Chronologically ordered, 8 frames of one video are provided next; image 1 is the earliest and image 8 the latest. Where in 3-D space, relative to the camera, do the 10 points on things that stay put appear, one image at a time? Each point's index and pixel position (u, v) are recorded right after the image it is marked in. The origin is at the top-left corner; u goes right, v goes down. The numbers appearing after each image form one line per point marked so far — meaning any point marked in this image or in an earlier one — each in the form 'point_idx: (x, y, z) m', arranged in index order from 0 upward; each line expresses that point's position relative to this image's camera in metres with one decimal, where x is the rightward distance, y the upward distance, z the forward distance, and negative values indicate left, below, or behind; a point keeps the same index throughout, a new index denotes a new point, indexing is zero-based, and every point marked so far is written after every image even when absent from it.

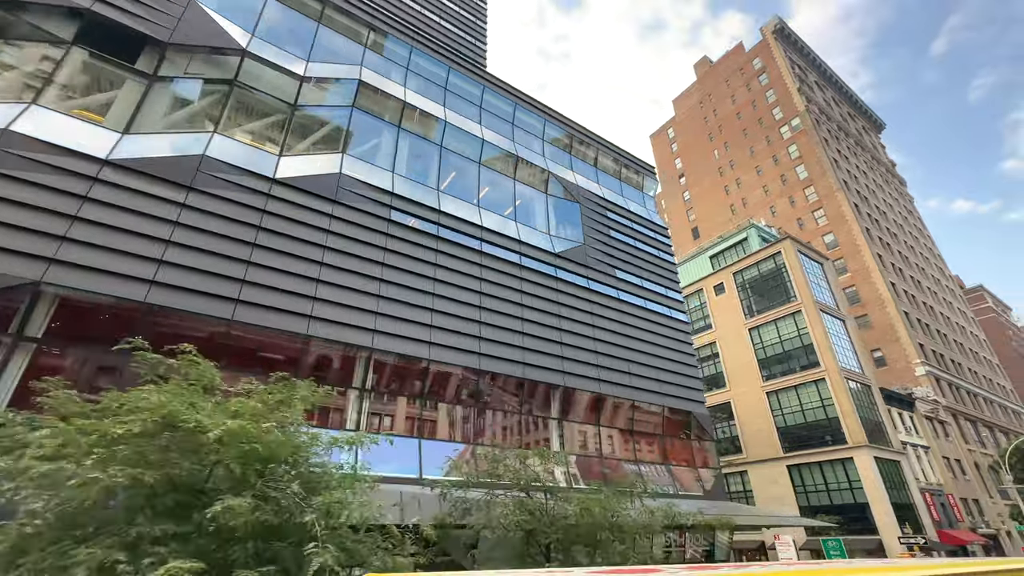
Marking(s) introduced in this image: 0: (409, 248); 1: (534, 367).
0: (-4.5, +1.7, +17.0) m
1: (+1.0, -3.6, +17.9) m
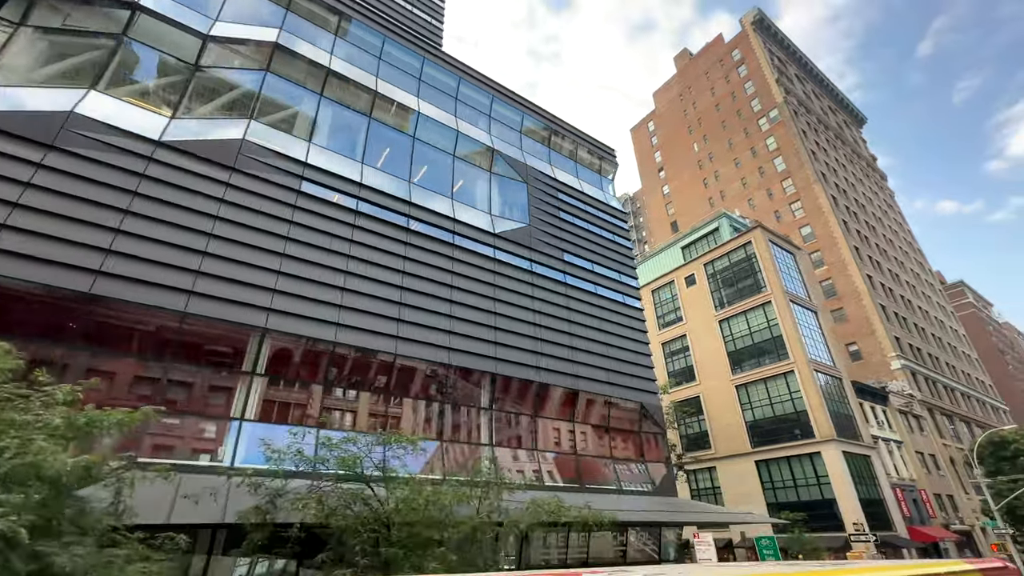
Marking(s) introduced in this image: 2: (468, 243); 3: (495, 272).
0: (-7.6, +2.6, +15.4) m
1: (-2.1, -2.8, +16.5) m
2: (-2.2, +2.2, +19.0) m
3: (-0.9, +0.8, +19.1) m
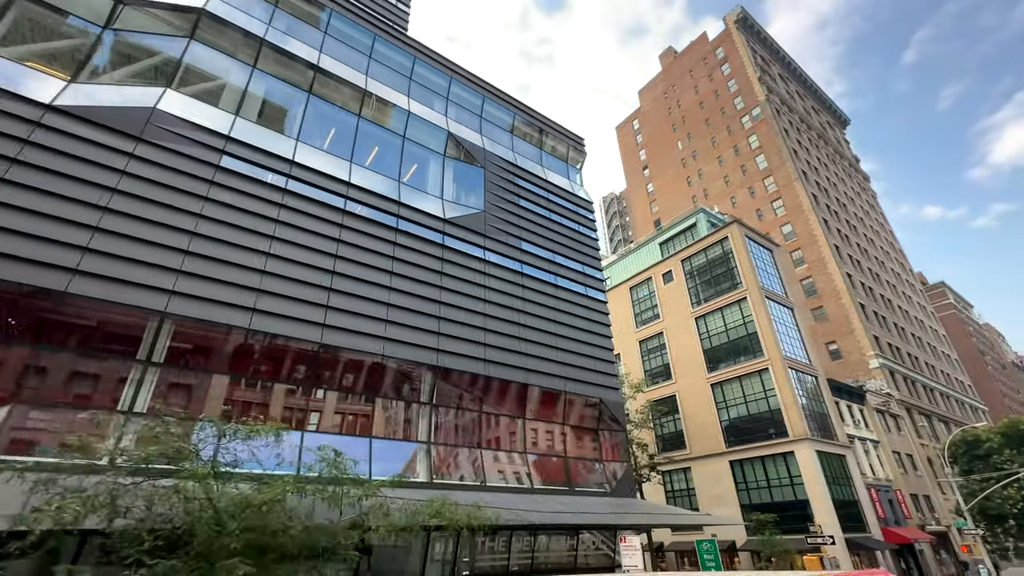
0: (-9.9, +3.2, +14.2) m
1: (-4.4, -2.2, +15.3) m
2: (-4.5, +2.8, +17.9) m
3: (-3.2, +1.3, +17.9) m
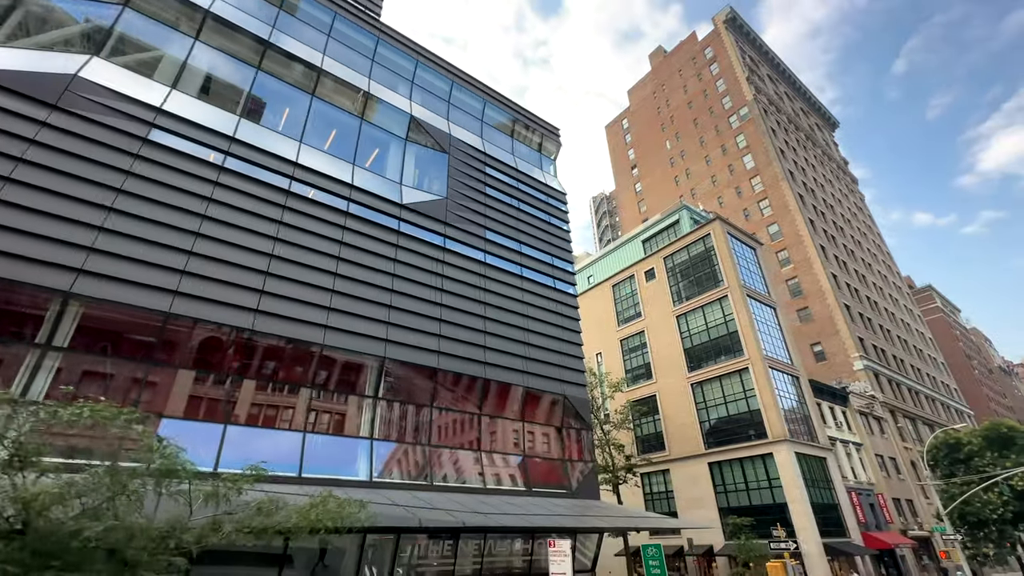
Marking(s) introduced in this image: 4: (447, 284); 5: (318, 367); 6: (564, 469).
0: (-11.6, +3.8, +13.2) m
1: (-6.2, -1.7, +14.3) m
2: (-6.3, +3.3, +16.9) m
3: (-5.0, +1.8, +17.0) m
4: (-3.0, +0.2, +17.7) m
5: (-6.9, -2.8, +13.8) m
6: (+2.3, -8.4, +18.1) m
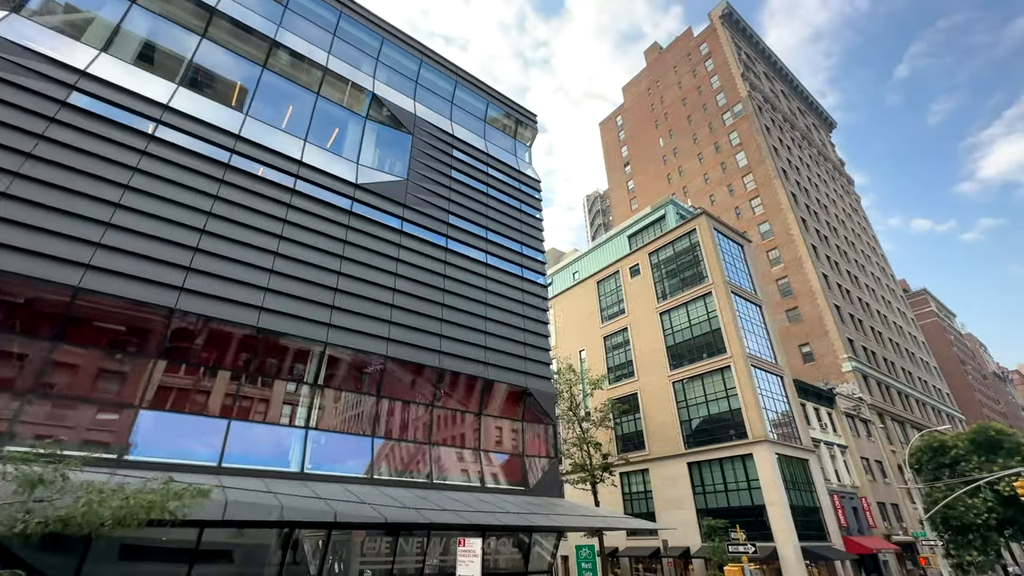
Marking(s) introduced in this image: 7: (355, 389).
0: (-13.3, +4.6, +12.3) m
1: (-8.0, -1.0, +13.5) m
2: (-8.0, +4.0, +16.1) m
3: (-6.8, +2.5, +16.2) m
4: (-4.7, +0.8, +16.8) m
5: (-8.6, -2.1, +13.0) m
6: (+0.4, -7.9, +17.3) m
7: (-5.8, -3.8, +14.5) m
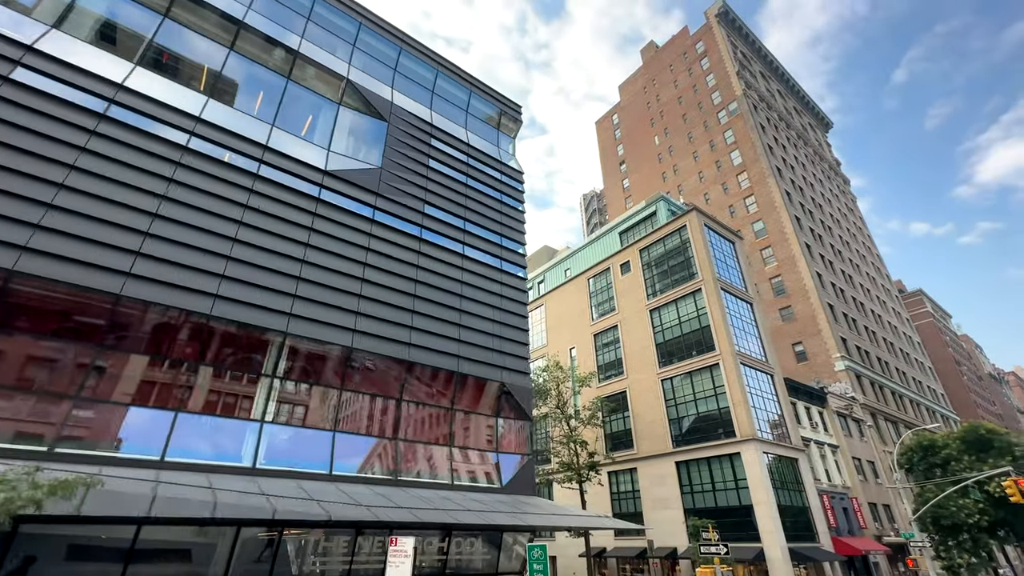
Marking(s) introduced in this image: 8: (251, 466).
0: (-14.3, +5.0, +11.8) m
1: (-9.0, -0.5, +12.9) m
2: (-9.0, +4.4, +15.6) m
3: (-7.8, +2.9, +15.6) m
4: (-5.7, +1.2, +16.3) m
5: (-9.7, -1.7, +12.5) m
6: (-0.6, -7.5, +16.8) m
7: (-6.9, -3.4, +14.0) m
8: (-7.9, -5.4, +11.7) m
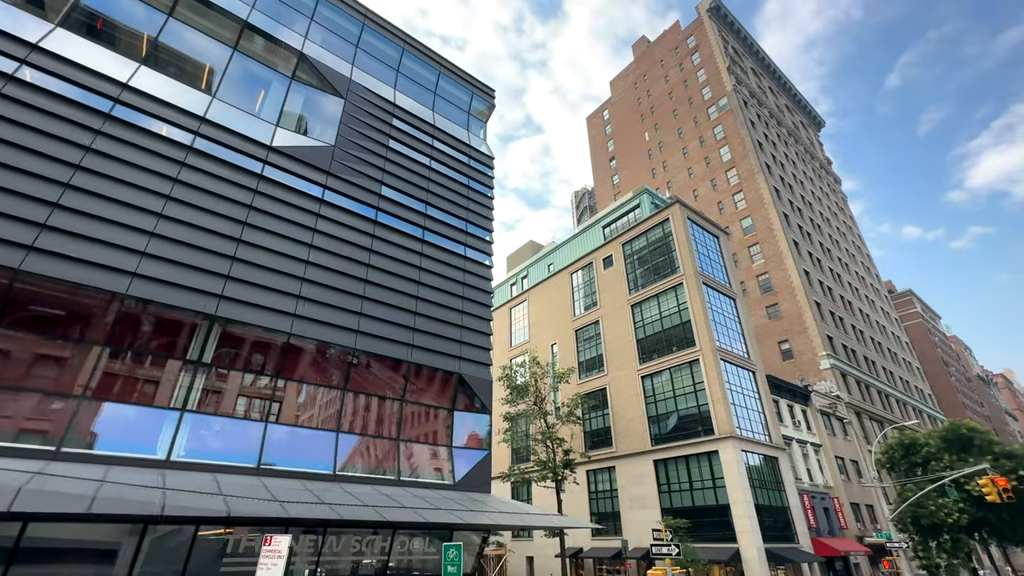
0: (-15.9, +5.7, +10.8) m
1: (-10.7, +0.1, +12.0) m
2: (-10.6, +5.0, +14.6) m
3: (-9.4, +3.5, +14.7) m
4: (-7.4, +1.9, +15.4) m
5: (-11.3, -1.0, +11.5) m
6: (-2.4, -6.9, +15.9) m
7: (-8.5, -2.7, +13.1) m
8: (-9.6, -4.7, +10.8) m
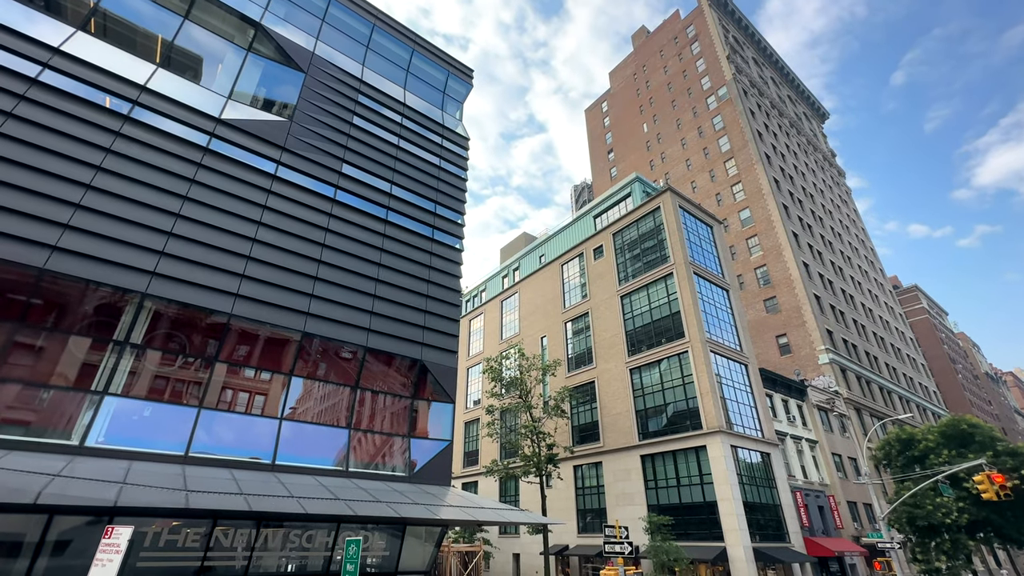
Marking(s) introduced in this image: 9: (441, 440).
0: (-17.3, +6.4, +10.1) m
1: (-12.1, +0.8, +11.2) m
2: (-12.0, +5.7, +13.8) m
3: (-10.8, +4.3, +13.9) m
4: (-8.8, +2.6, +14.6) m
5: (-12.8, -0.3, +10.8) m
6: (-3.8, -6.2, +15.1) m
7: (-9.9, -2.0, +12.3) m
8: (-11.0, -4.0, +10.0) m
9: (-2.6, -6.2, +15.9) m
